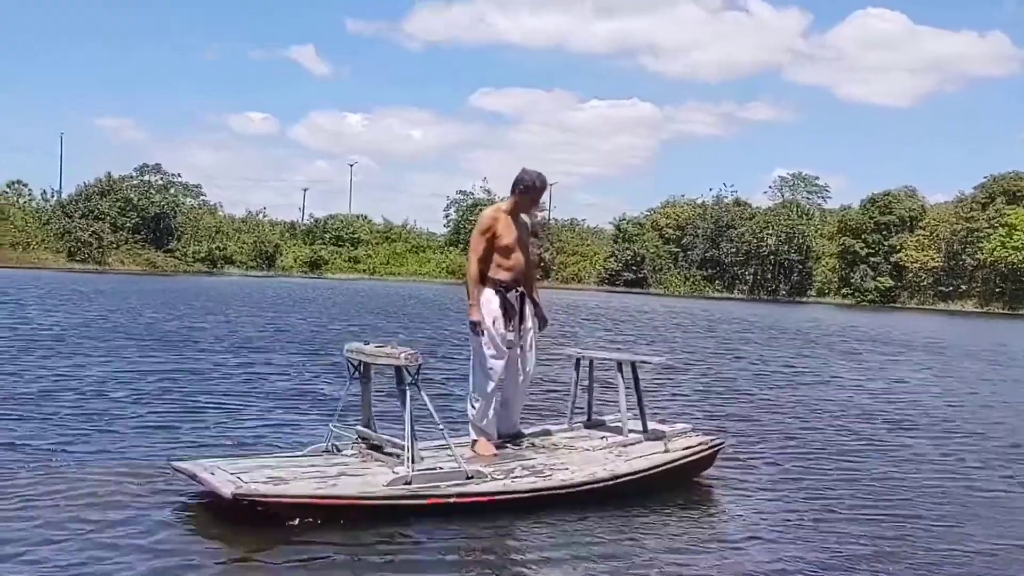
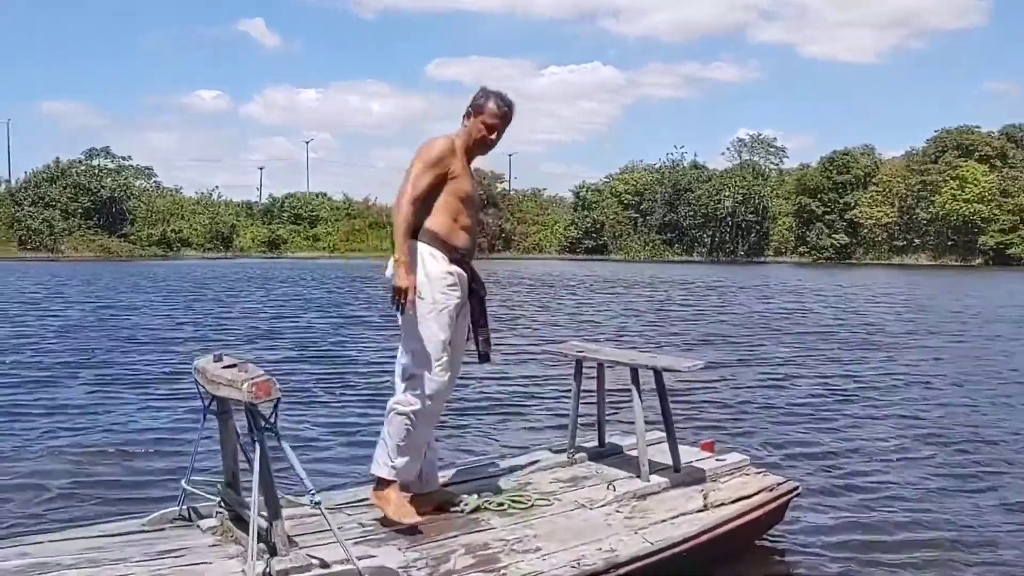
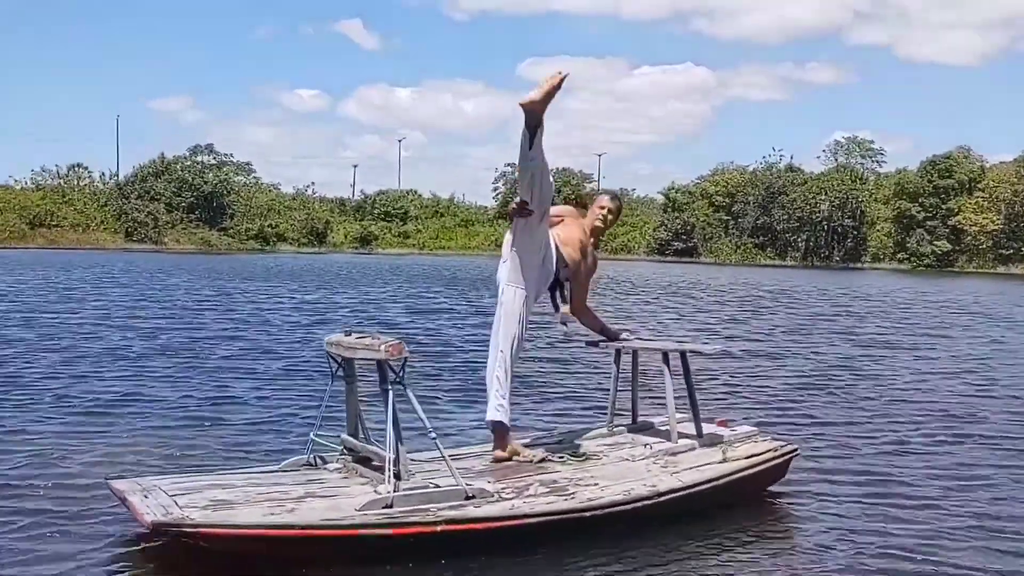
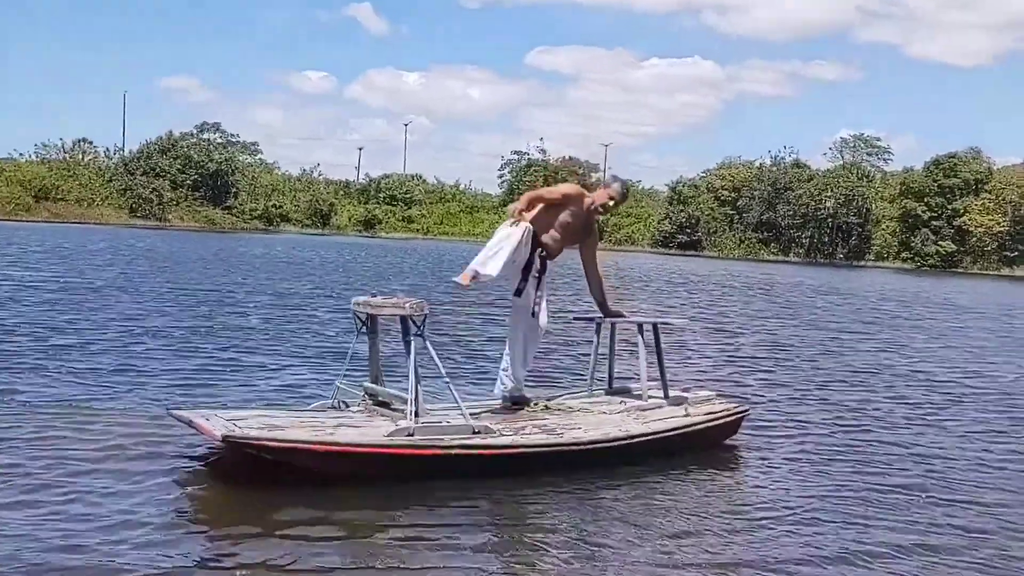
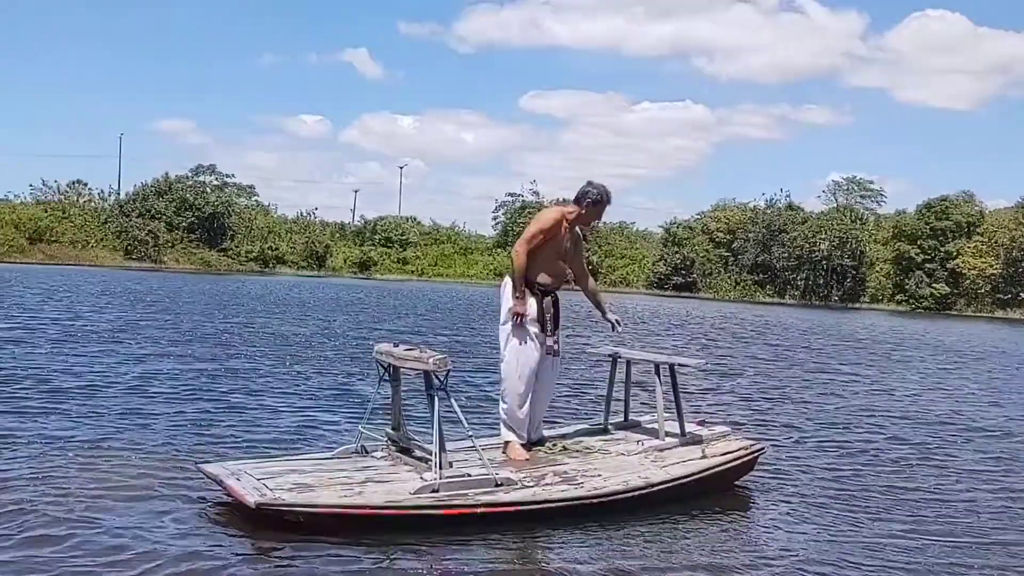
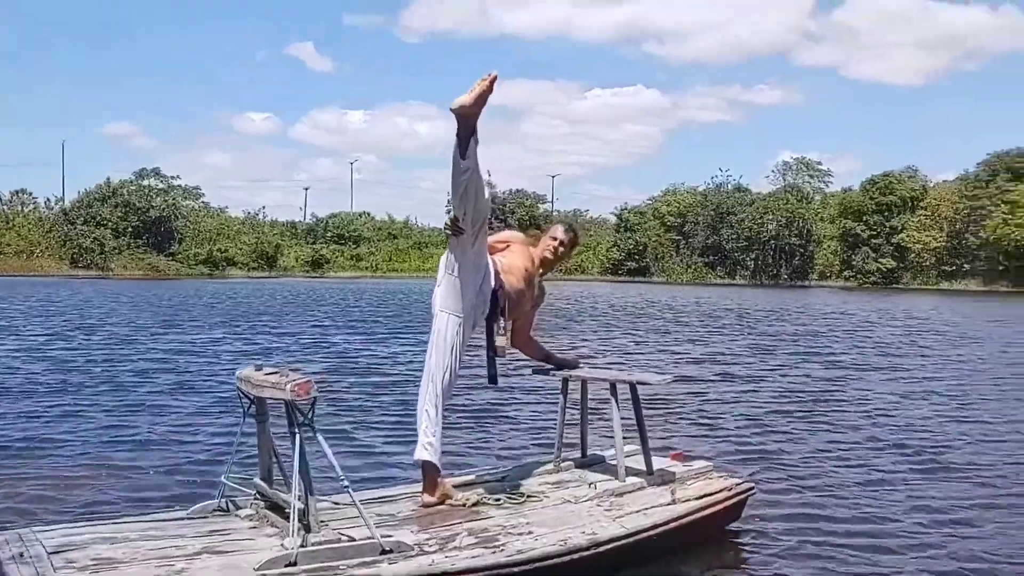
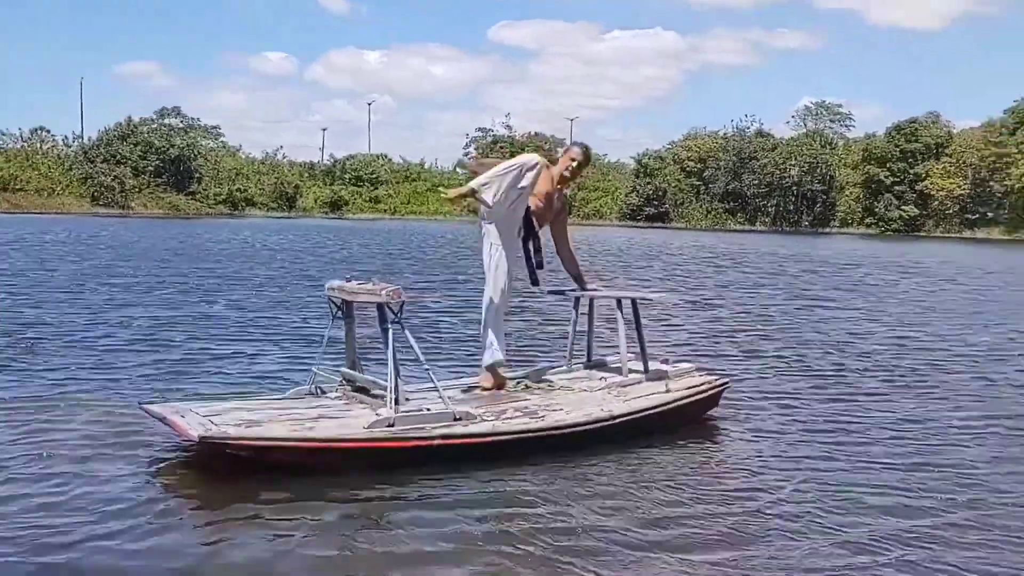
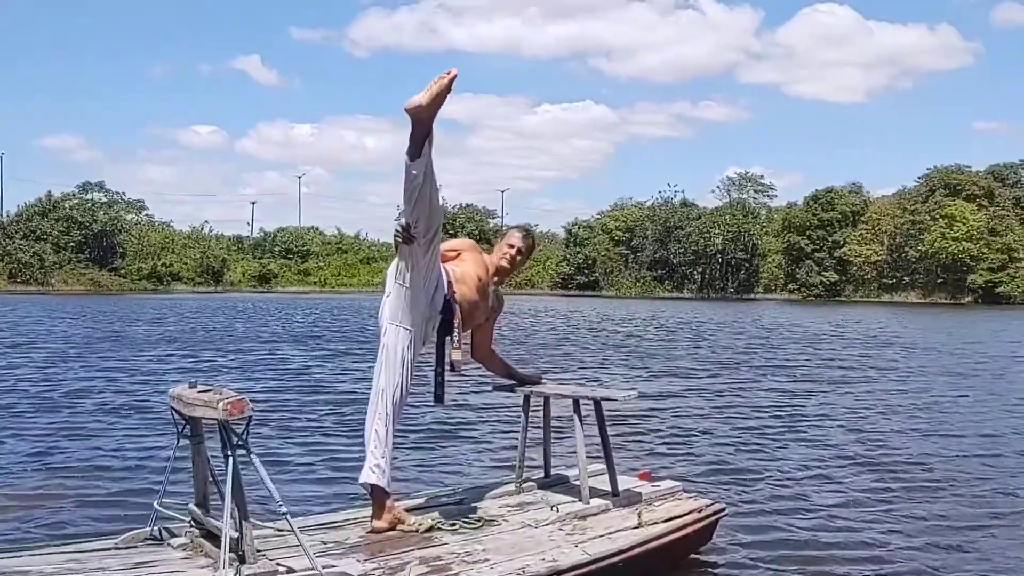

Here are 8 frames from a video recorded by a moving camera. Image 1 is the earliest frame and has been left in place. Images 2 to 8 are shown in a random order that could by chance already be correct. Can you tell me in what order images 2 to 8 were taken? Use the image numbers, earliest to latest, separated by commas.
5, 4, 7, 3, 6, 8, 2
